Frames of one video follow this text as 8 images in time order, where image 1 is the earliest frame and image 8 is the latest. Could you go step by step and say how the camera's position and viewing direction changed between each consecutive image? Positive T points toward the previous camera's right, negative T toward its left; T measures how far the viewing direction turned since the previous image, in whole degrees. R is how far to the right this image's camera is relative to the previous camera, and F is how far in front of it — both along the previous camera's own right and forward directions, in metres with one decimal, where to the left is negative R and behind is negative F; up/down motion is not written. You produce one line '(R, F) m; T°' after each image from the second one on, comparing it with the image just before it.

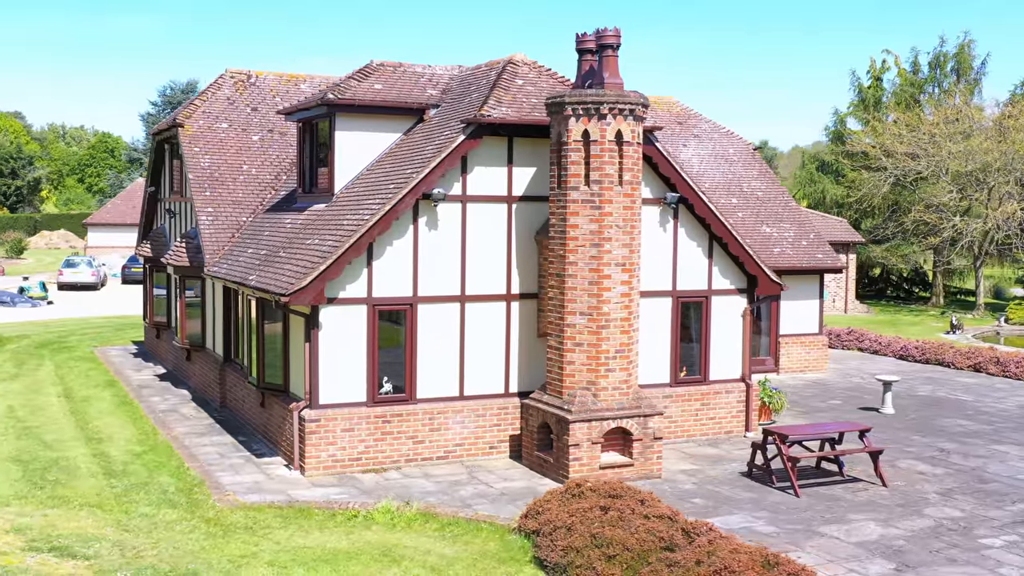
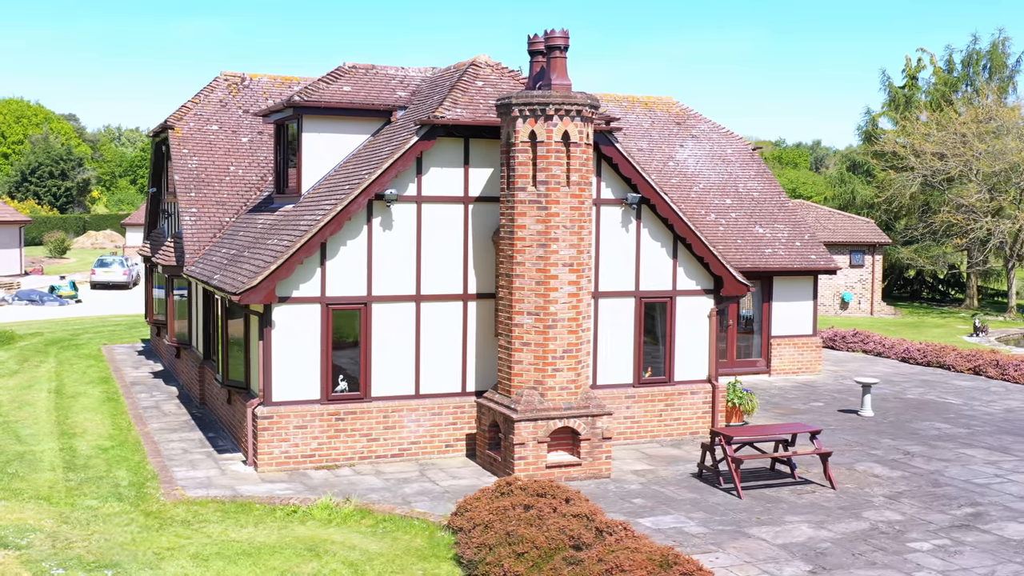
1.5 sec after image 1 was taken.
(+1.4, -0.1) m; -2°
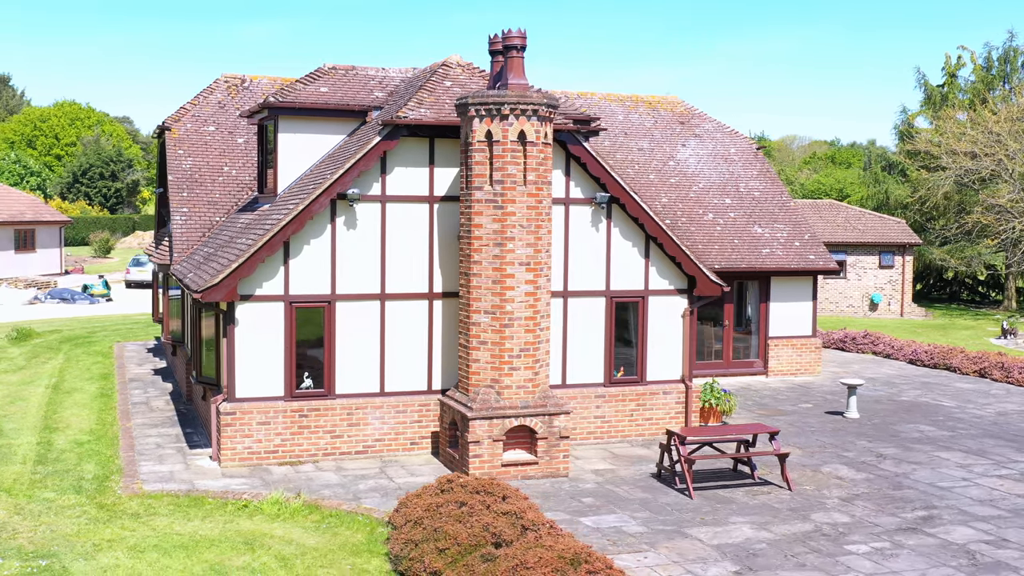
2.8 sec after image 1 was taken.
(+1.3, 0.0) m; -2°
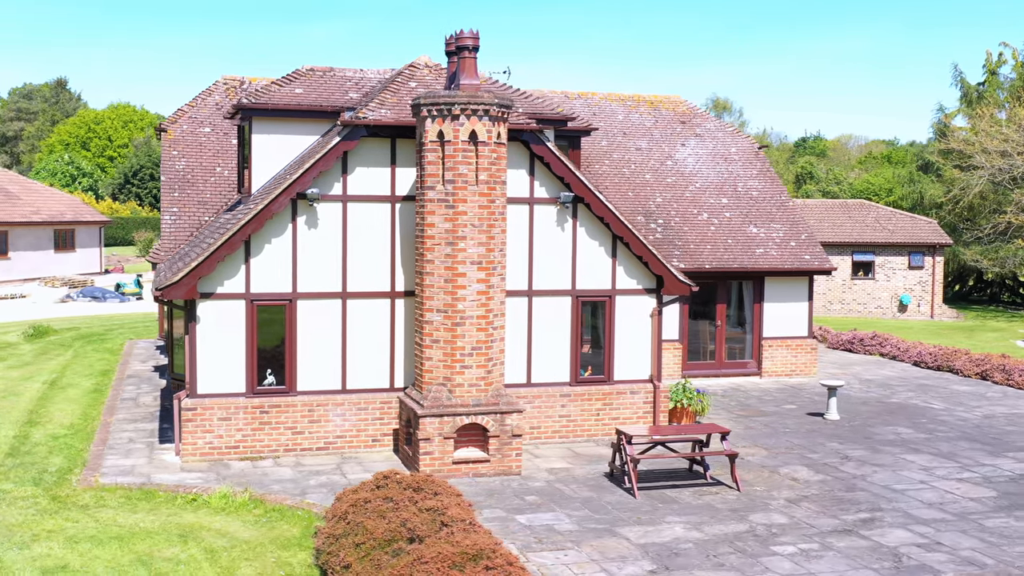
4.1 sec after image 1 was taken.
(+1.4, -0.1) m; -3°
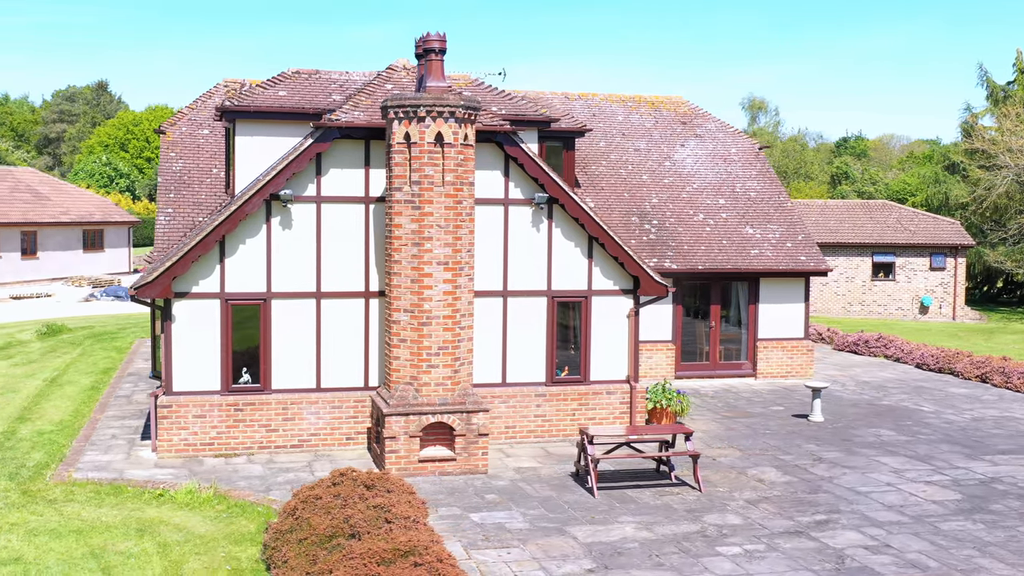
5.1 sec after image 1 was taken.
(+1.0, -0.1) m; -2°
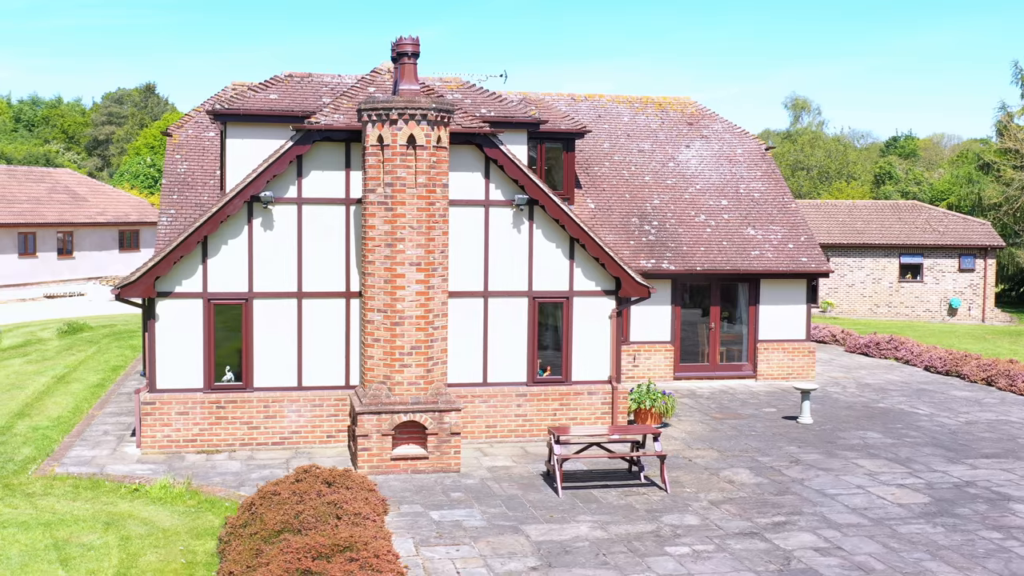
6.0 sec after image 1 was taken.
(+1.0, -0.1) m; -2°
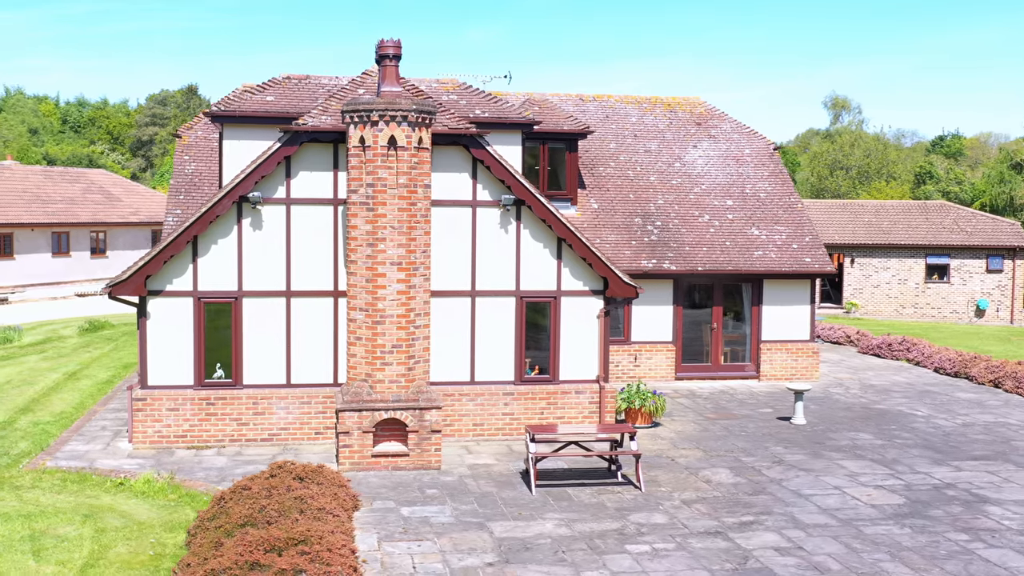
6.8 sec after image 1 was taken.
(+0.8, -0.1) m; -2°
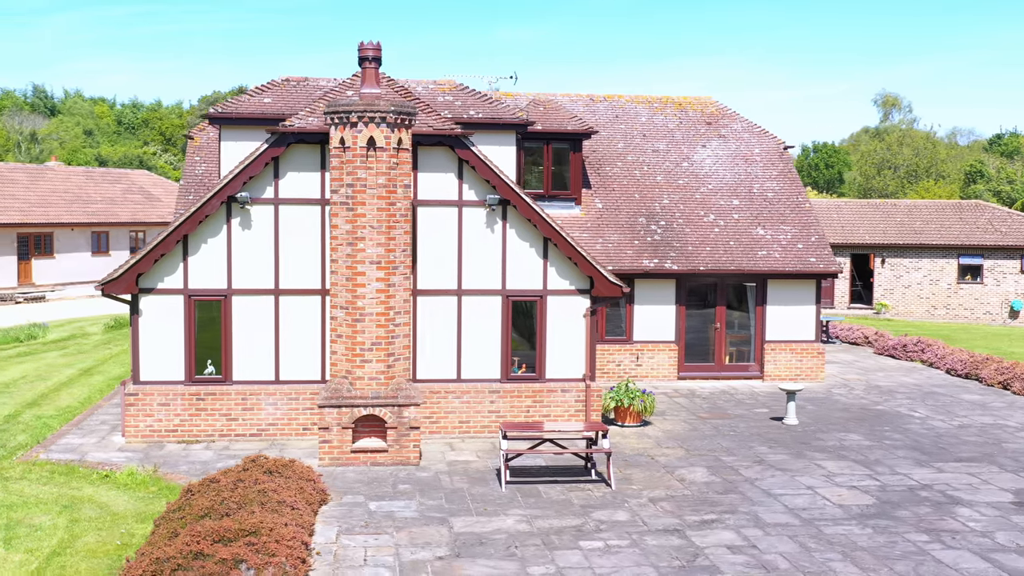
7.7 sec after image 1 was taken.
(+1.0, -0.1) m; -2°
